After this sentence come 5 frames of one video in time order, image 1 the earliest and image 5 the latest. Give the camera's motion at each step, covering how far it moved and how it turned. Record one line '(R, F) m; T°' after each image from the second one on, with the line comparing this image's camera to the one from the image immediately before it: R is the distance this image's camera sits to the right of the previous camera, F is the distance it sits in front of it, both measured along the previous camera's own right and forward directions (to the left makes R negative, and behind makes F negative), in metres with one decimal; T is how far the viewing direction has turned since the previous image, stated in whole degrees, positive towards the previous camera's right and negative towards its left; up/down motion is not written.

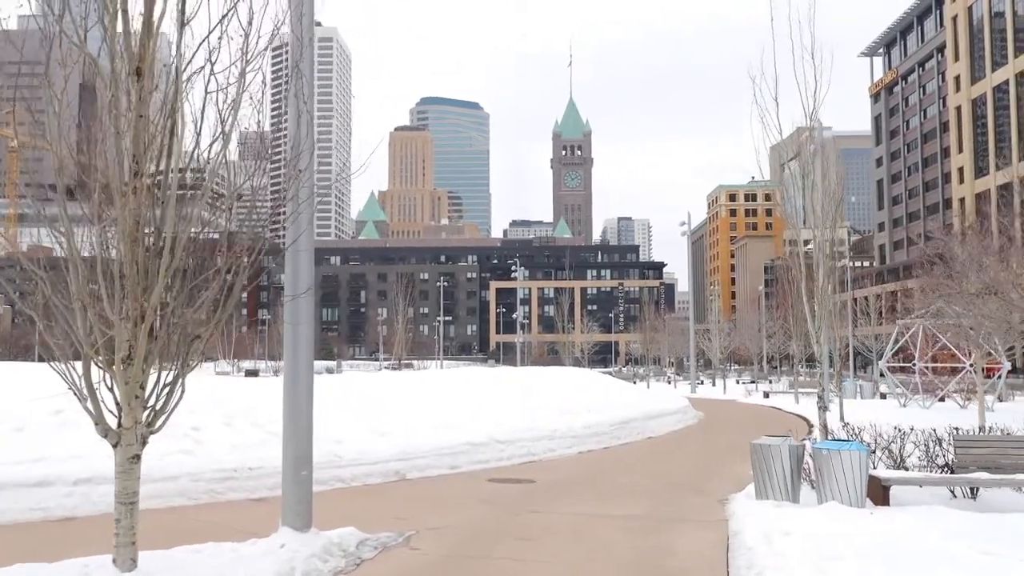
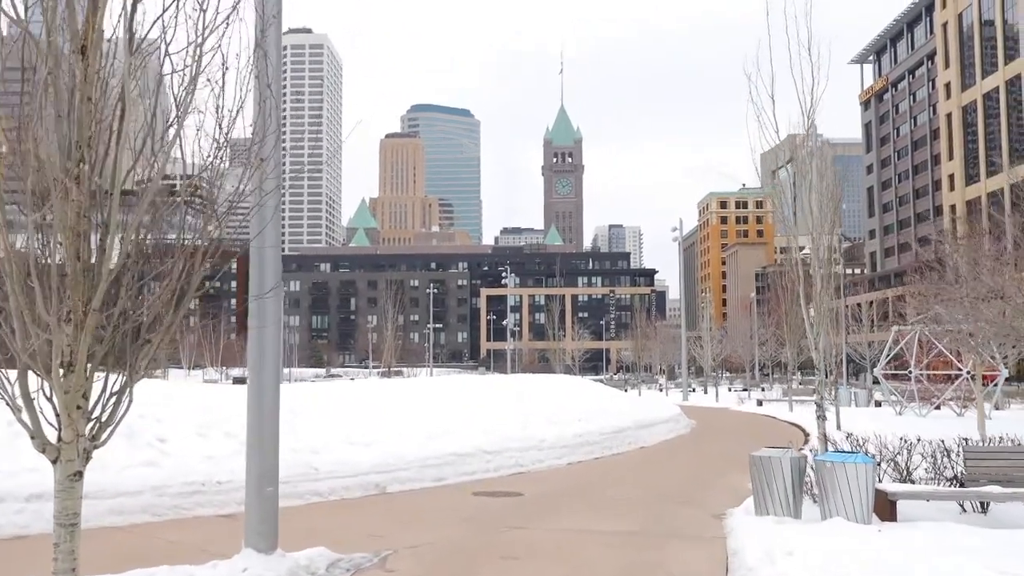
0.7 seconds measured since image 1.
(+0.1, +0.5) m; +1°
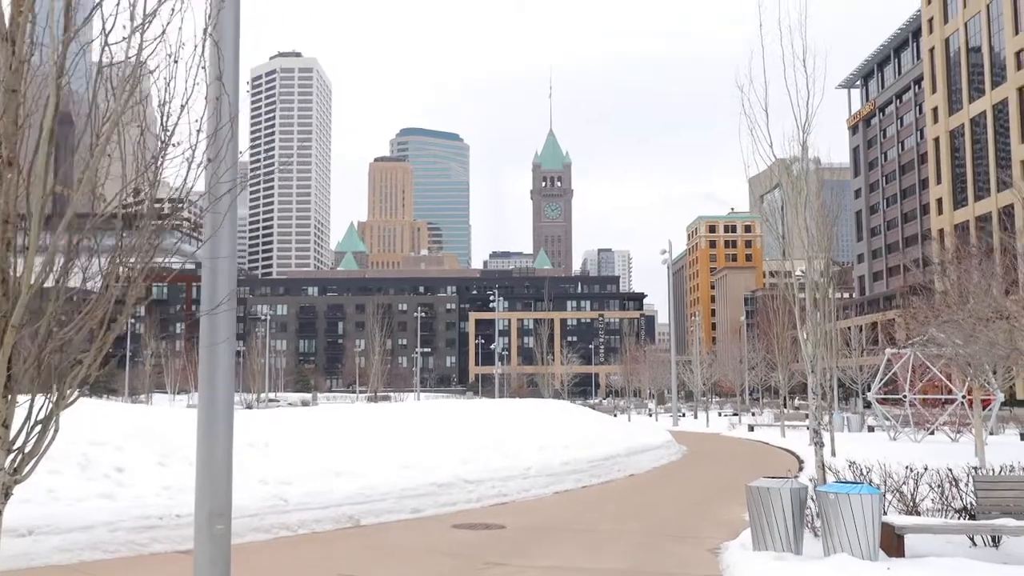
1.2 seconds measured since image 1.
(+0.1, +0.5) m; +1°
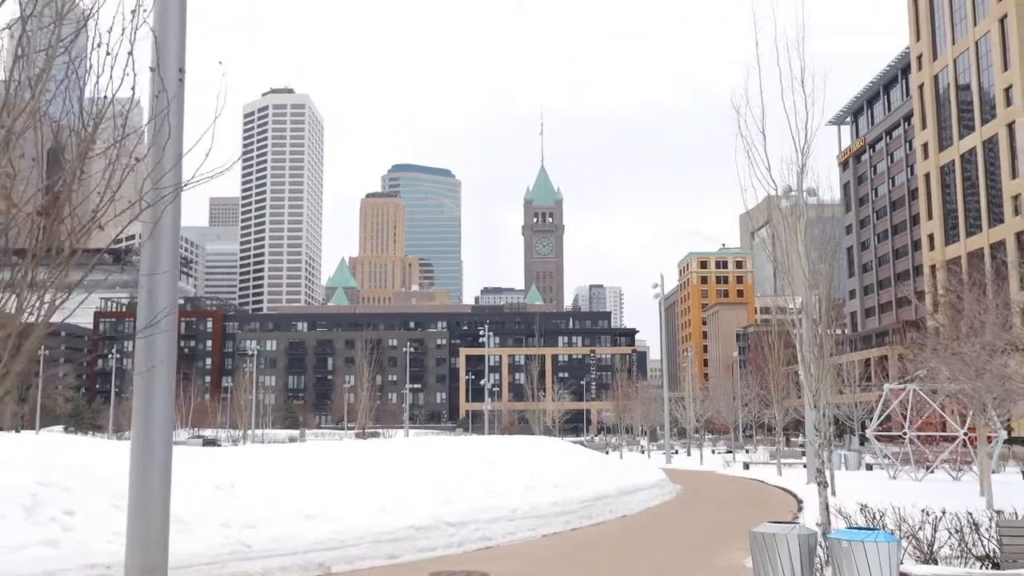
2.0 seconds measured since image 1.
(+0.1, +0.6) m; +1°
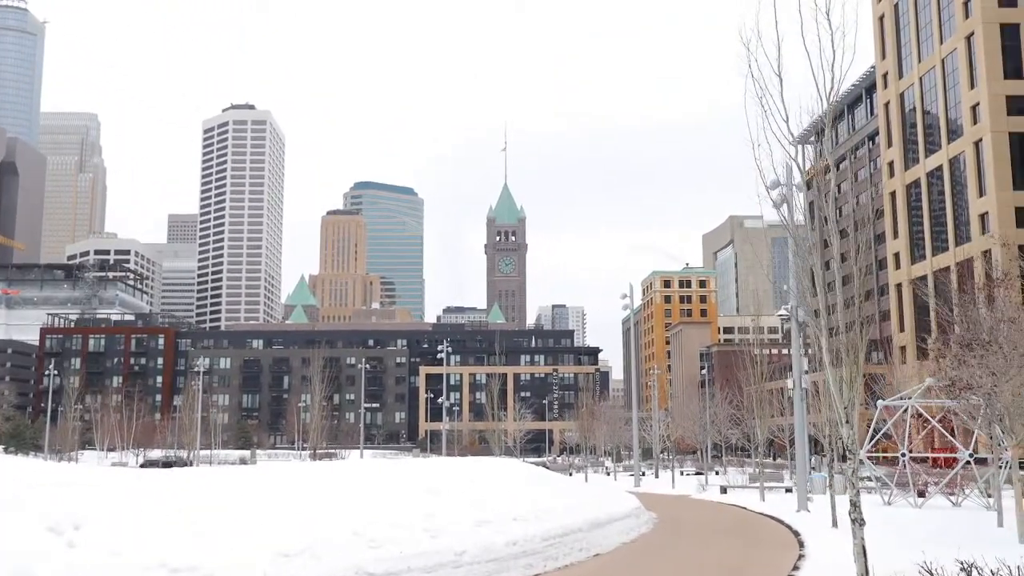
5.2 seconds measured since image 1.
(+0.2, +2.6) m; +2°
